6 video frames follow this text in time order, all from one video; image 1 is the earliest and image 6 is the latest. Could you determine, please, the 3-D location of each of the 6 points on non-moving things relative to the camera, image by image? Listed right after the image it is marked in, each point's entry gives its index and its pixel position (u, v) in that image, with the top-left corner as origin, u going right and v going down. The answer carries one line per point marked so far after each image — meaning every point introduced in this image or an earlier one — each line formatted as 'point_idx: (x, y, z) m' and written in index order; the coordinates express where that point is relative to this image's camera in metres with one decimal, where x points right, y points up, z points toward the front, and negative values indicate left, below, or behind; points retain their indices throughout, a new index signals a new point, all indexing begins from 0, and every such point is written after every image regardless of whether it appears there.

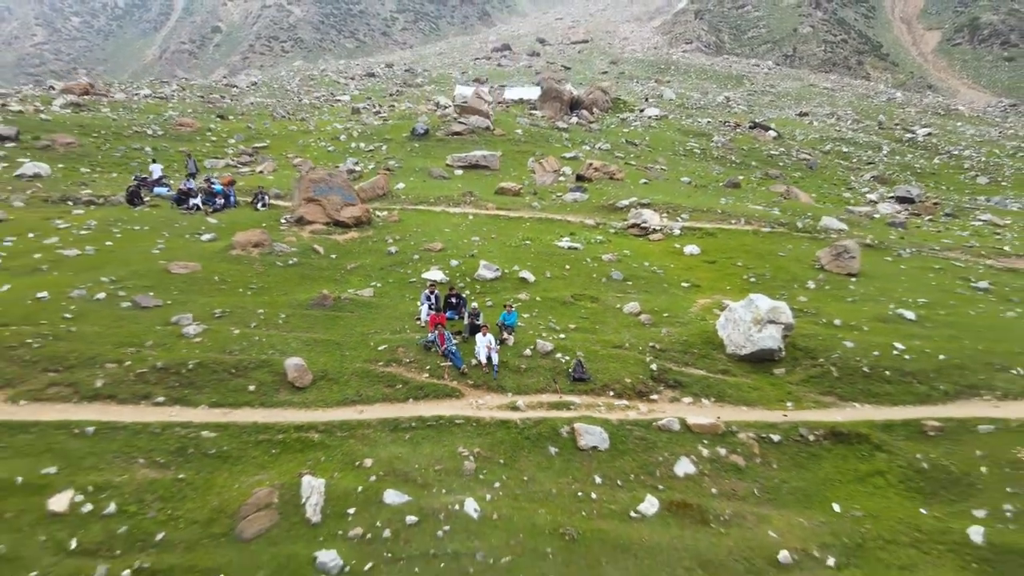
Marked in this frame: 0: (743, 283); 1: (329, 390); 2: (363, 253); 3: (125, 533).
0: (+5.7, +0.2, +18.5) m
1: (-3.2, -1.7, +13.0) m
2: (-3.9, +1.0, +19.2) m
3: (-5.0, -3.2, +9.8) m
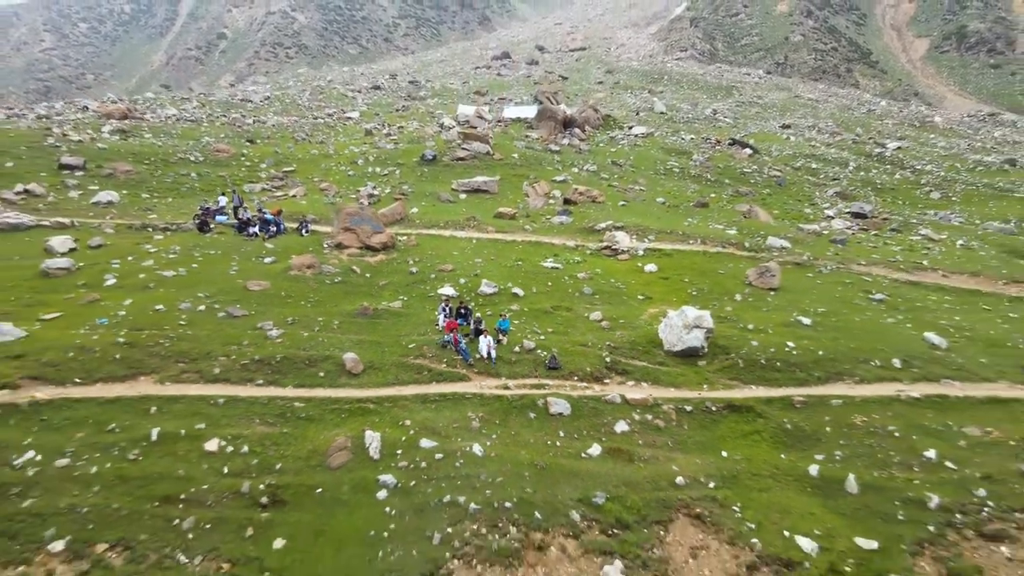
0: (+5.5, -0.2, +23.8) m
1: (-3.3, -2.1, +18.3) m
2: (-4.0, +0.6, +24.5) m
3: (-5.2, -3.6, +15.1) m
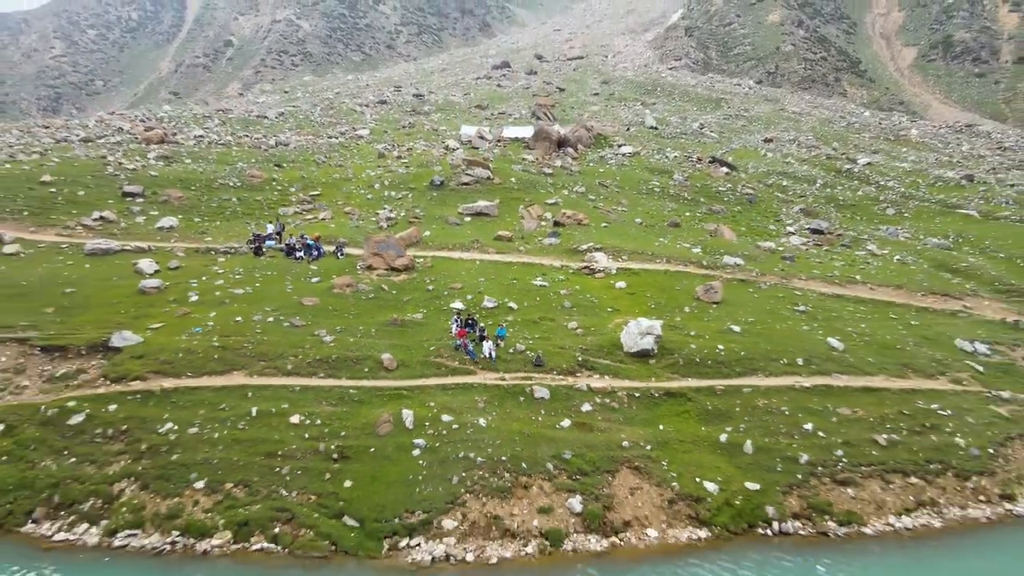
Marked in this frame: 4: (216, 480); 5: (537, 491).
0: (+5.4, -0.8, +30.0) m
1: (-3.5, -2.7, +24.6) m
2: (-4.2, 0.0, +30.7) m
3: (-5.3, -4.1, +21.4) m
4: (-7.9, -5.2, +20.0) m
5: (+0.7, -5.5, +20.1) m
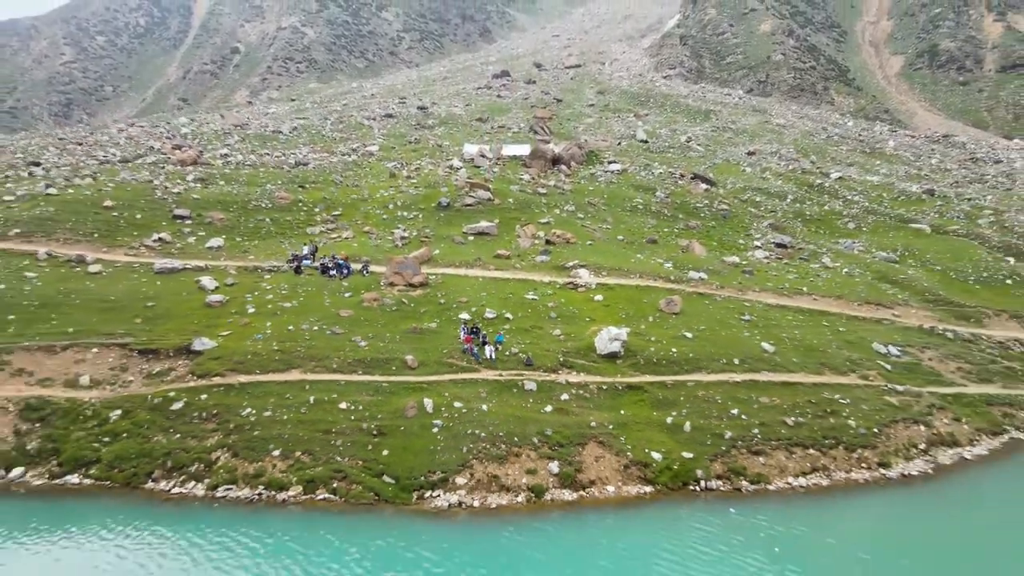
0: (+5.2, -1.5, +36.8) m
1: (-3.7, -3.4, +31.4) m
2: (-4.4, -0.7, +37.5) m
3: (-5.5, -4.8, +28.2) m
4: (-8.0, -5.9, +26.9) m
5: (+0.5, -6.2, +26.9) m
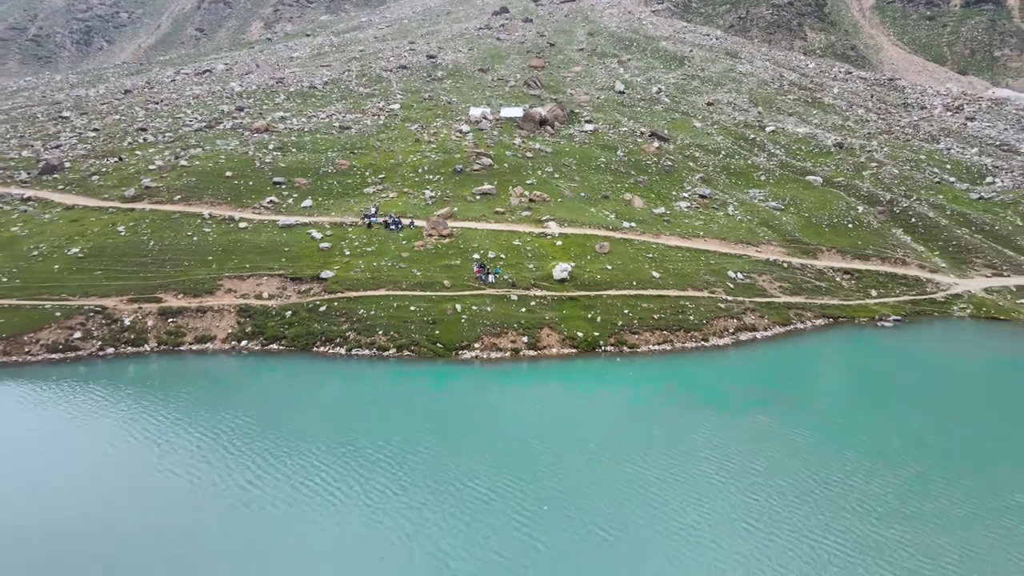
0: (+4.6, +2.6, +60.3) m
1: (-4.3, 0.0, +55.1) m
2: (-5.0, +3.5, +60.9) m
3: (-6.1, -1.8, +52.2) m
4: (-8.6, -3.0, +51.0) m
5: (-0.1, -3.2, +51.0) m
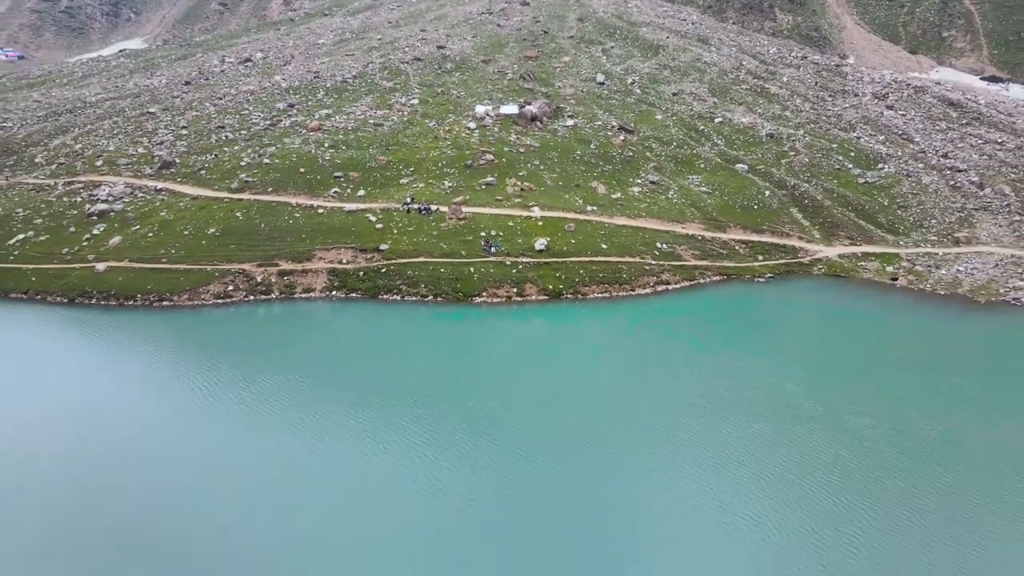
0: (+4.1, +6.6, +88.0) m
1: (-4.8, +3.6, +83.0) m
2: (-5.5, +7.4, +88.6) m
3: (-6.7, +1.6, +80.2) m
4: (-9.2, +0.3, +79.1) m
5: (-0.7, +0.1, +79.1) m
